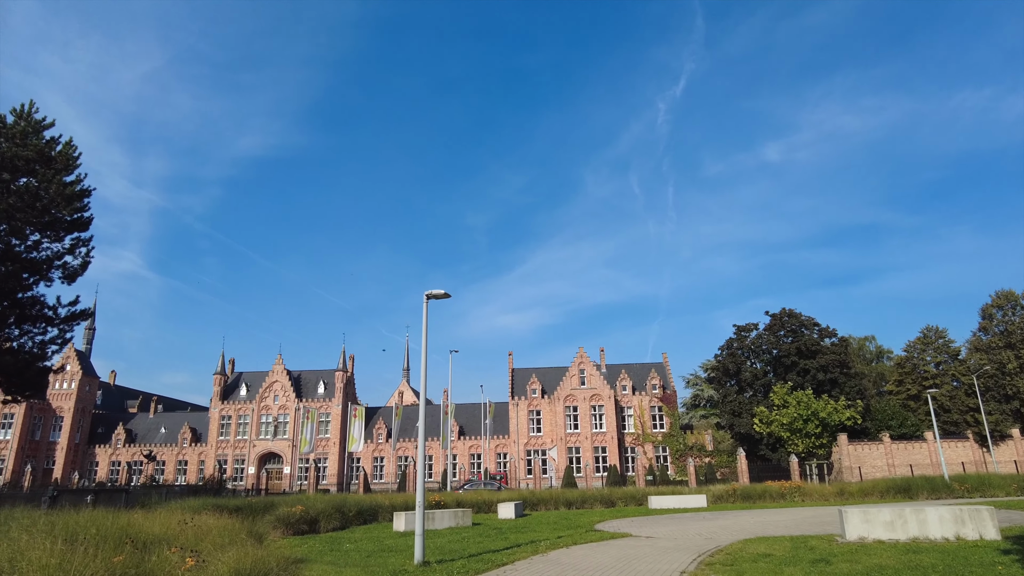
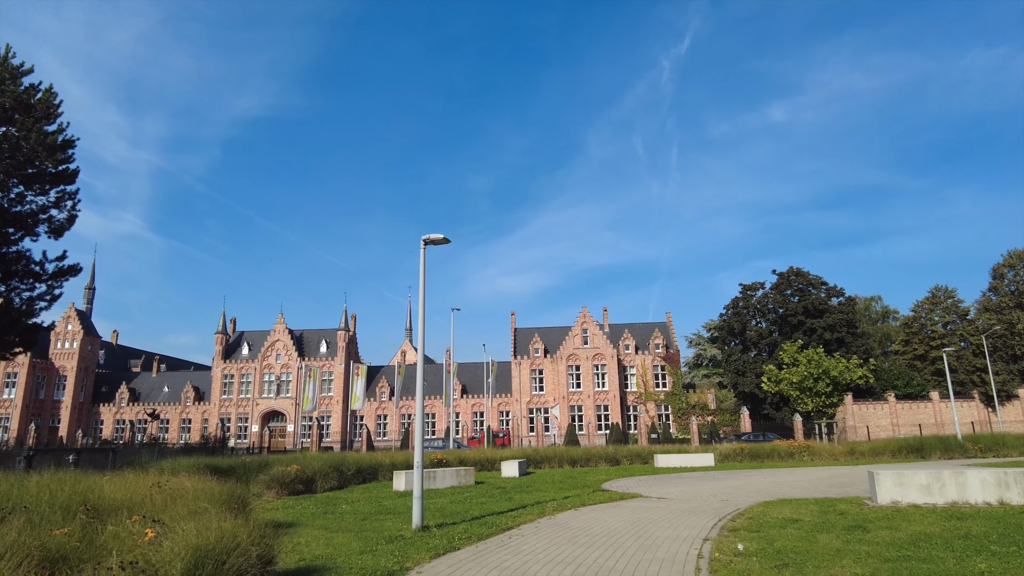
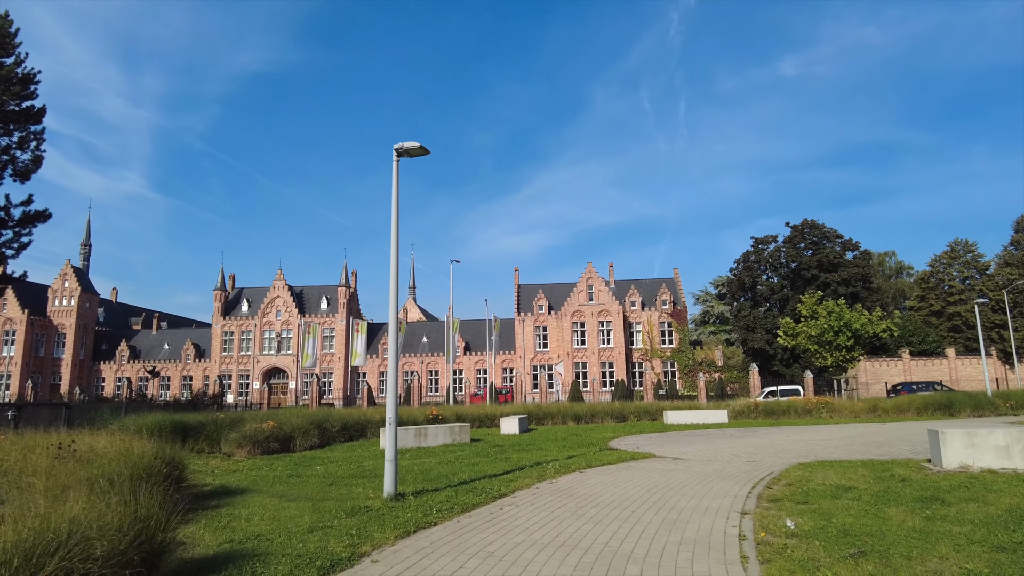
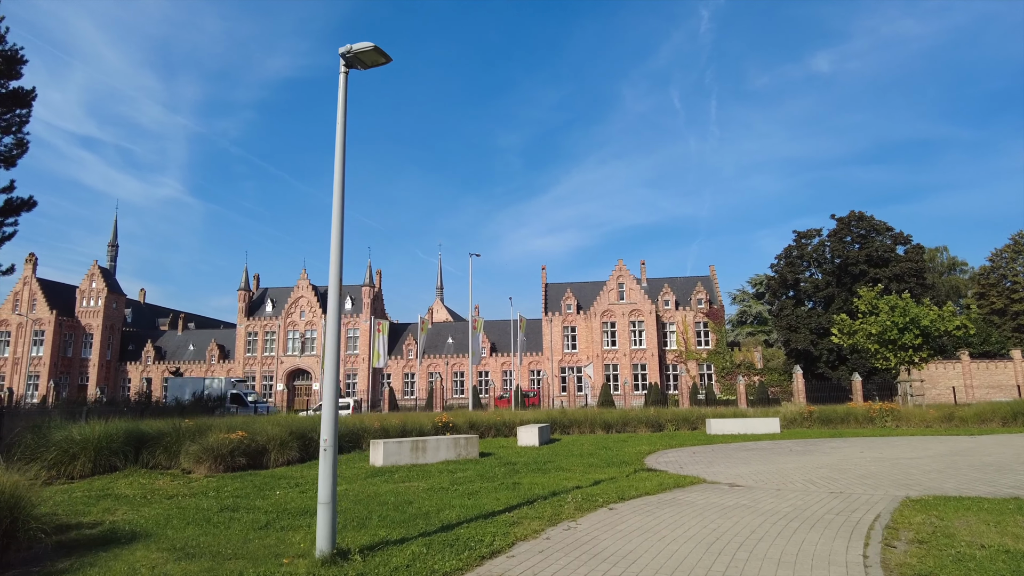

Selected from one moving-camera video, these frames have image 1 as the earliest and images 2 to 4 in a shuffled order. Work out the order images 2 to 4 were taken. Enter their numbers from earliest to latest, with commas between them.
2, 3, 4
